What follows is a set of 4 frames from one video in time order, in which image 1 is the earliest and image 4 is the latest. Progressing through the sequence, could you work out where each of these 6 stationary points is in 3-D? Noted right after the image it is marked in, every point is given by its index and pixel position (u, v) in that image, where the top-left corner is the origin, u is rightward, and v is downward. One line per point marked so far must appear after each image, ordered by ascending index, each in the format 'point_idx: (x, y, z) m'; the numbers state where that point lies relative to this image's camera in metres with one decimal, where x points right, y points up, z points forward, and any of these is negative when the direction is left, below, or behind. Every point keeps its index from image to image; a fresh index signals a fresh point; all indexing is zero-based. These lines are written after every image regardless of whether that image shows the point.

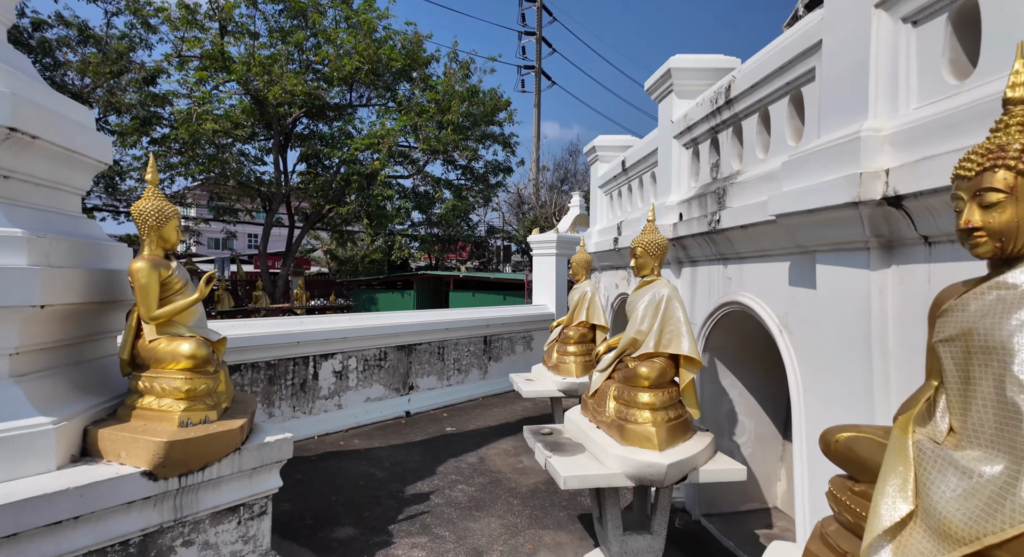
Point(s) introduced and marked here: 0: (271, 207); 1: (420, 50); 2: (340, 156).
0: (-7.4, +2.2, +17.0) m
1: (-2.8, +7.2, +17.5) m
2: (-4.7, +3.4, +15.1) m
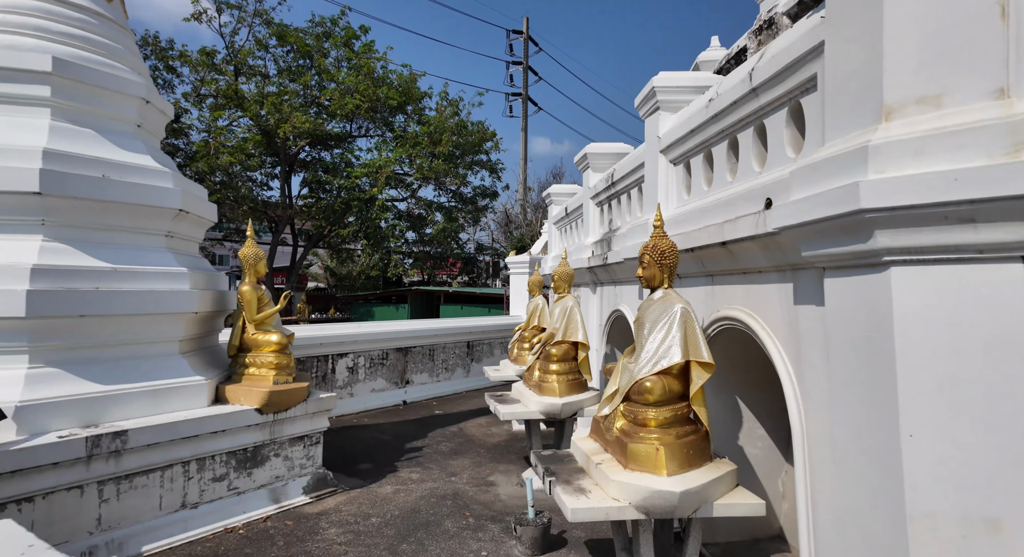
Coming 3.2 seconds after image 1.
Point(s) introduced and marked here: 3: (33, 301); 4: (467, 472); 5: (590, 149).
0: (-7.9, +1.7, +18.9) m
1: (-3.4, +6.7, +19.6) m
2: (-5.2, +2.9, +17.1) m
3: (-3.1, -0.1, +3.6) m
4: (-0.4, -1.9, +5.4) m
5: (+0.8, +1.4, +6.1) m
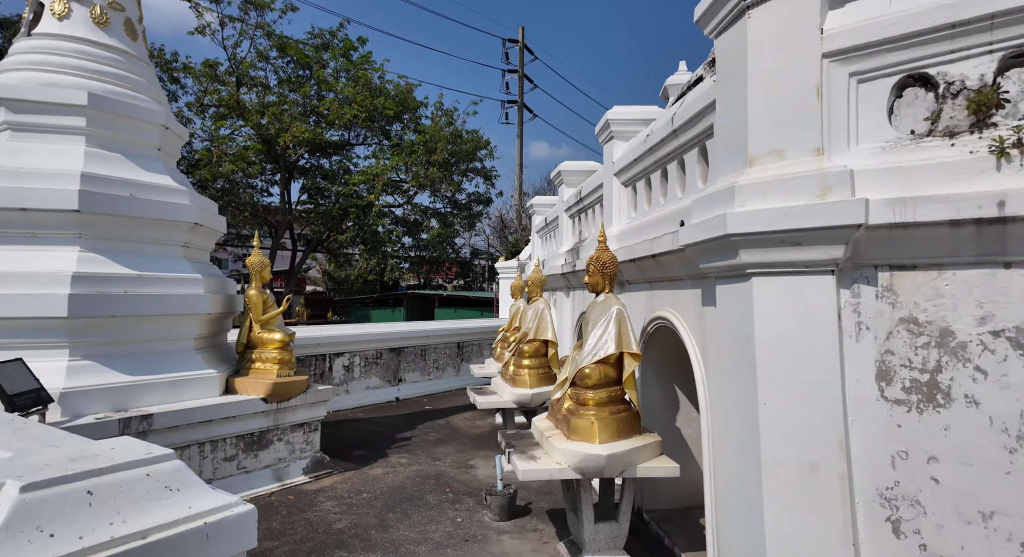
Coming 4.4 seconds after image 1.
0: (-8.2, +1.6, +19.5) m
1: (-3.7, +6.6, +20.2) m
2: (-5.5, +2.8, +17.7) m
3: (-3.3, -0.2, +4.2) m
4: (-0.7, -1.9, +6.0) m
5: (+0.6, +1.3, +6.7) m
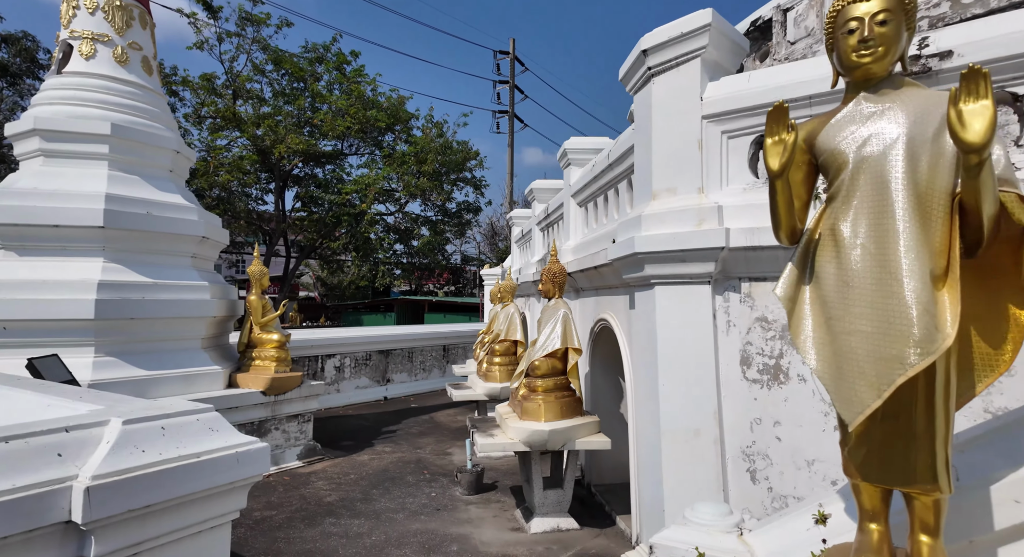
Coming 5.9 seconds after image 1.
0: (-8.6, +1.3, +20.1) m
1: (-4.1, +6.3, +20.9) m
2: (-5.9, +2.6, +18.4) m
3: (-3.6, -0.2, +4.8) m
4: (-1.0, -2.0, +6.7) m
5: (+0.3, +1.3, +7.4) m
